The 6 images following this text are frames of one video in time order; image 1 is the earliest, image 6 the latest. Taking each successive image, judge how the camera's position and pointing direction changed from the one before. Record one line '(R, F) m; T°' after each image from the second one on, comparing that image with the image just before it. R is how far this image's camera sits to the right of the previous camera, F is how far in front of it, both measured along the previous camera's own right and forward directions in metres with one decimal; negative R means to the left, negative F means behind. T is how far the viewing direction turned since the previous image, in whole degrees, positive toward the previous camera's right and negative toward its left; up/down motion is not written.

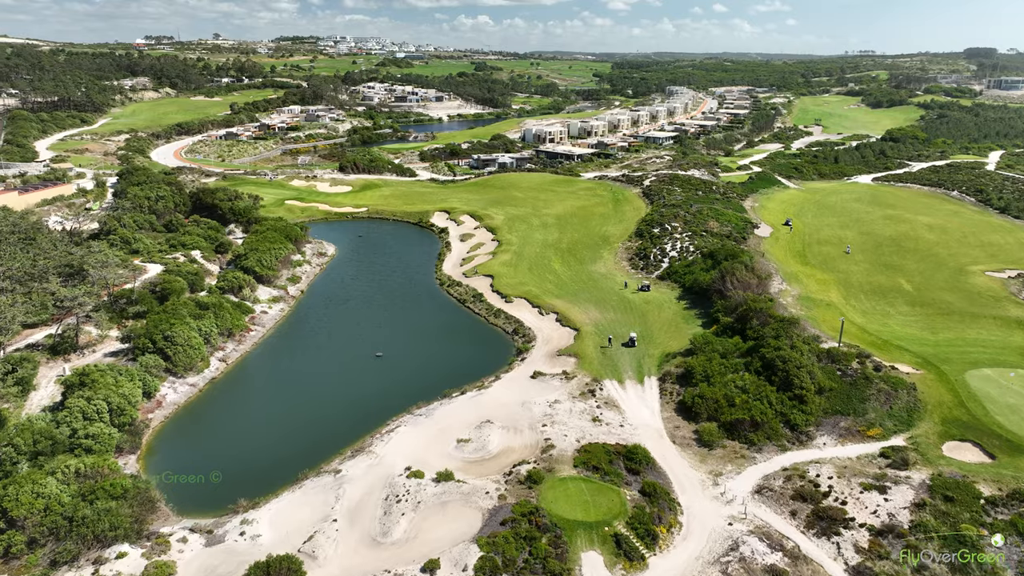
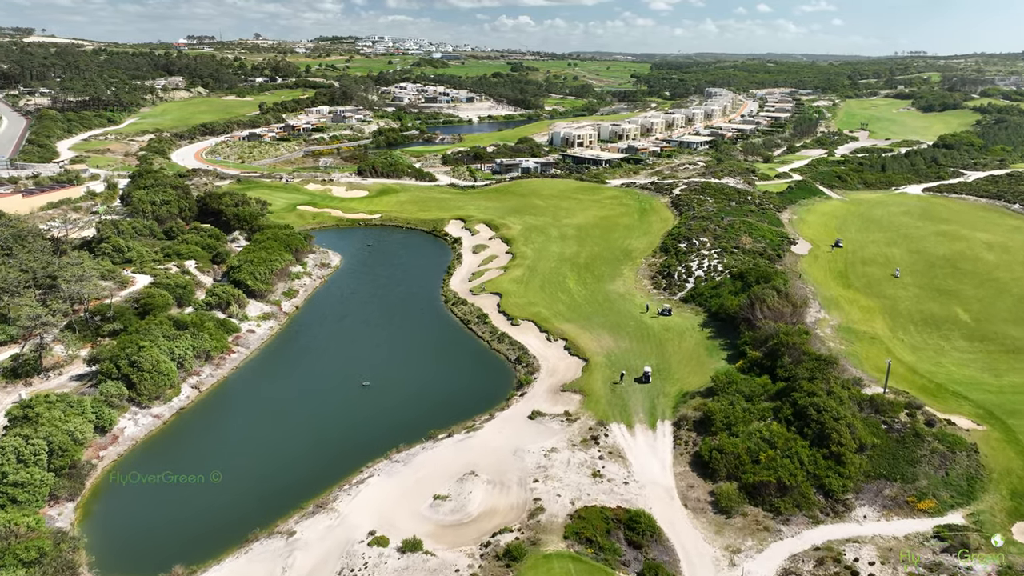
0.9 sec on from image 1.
(+2.2, +5.0) m; -3°
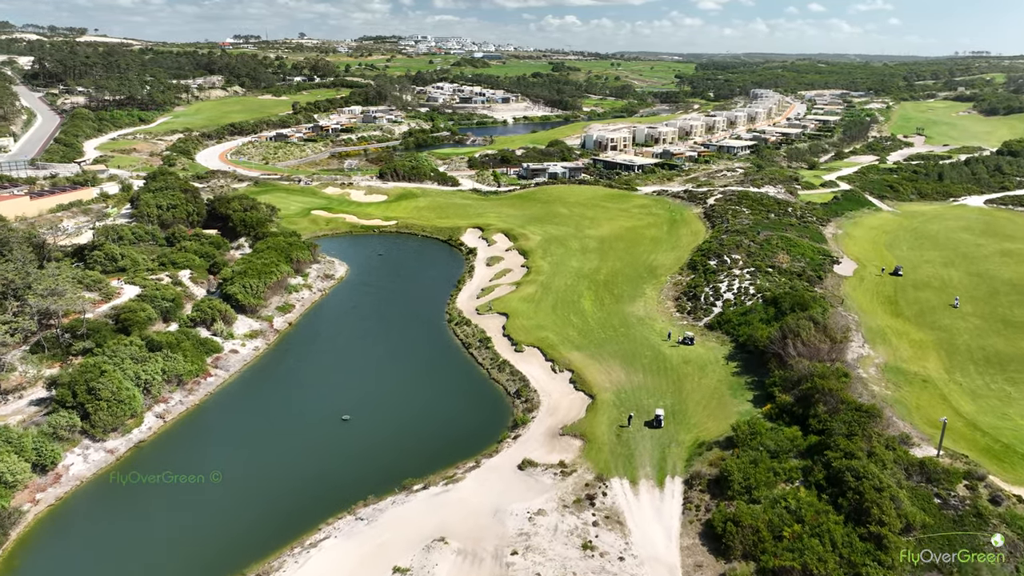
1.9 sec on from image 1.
(+2.5, +5.0) m; -3°
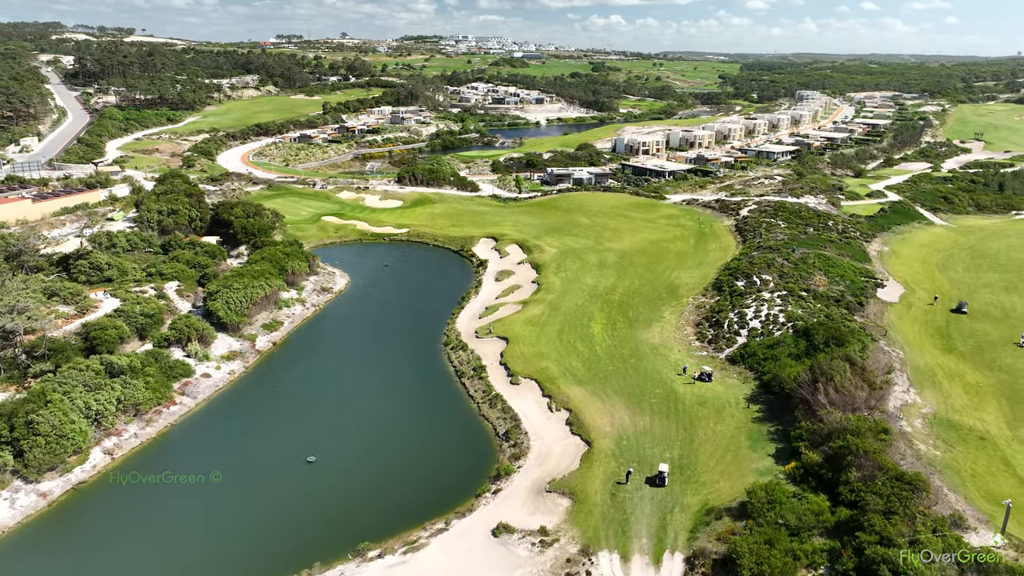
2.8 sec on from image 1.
(+2.6, +5.0) m; -3°
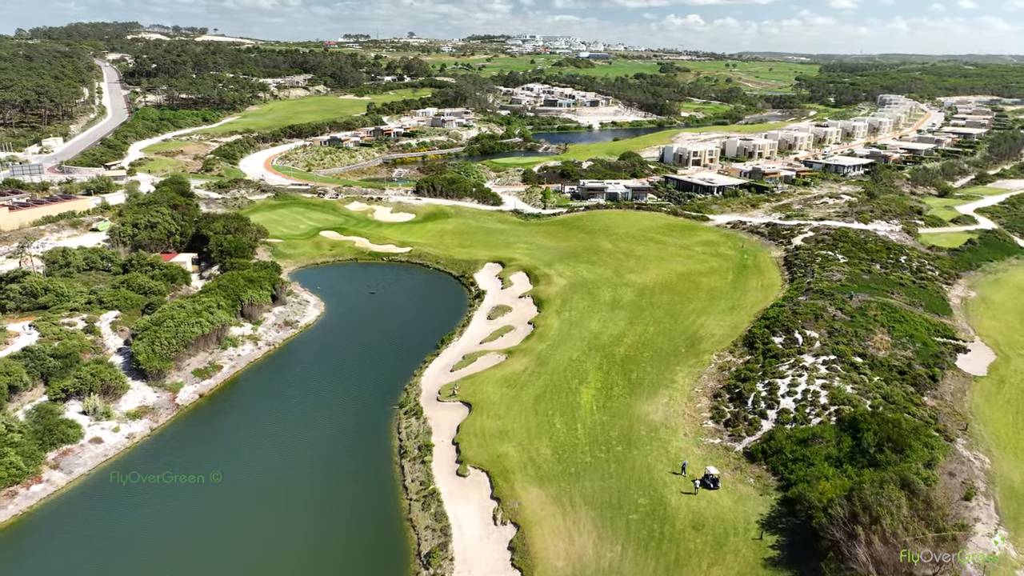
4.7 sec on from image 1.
(+5.5, +10.0) m; -5°
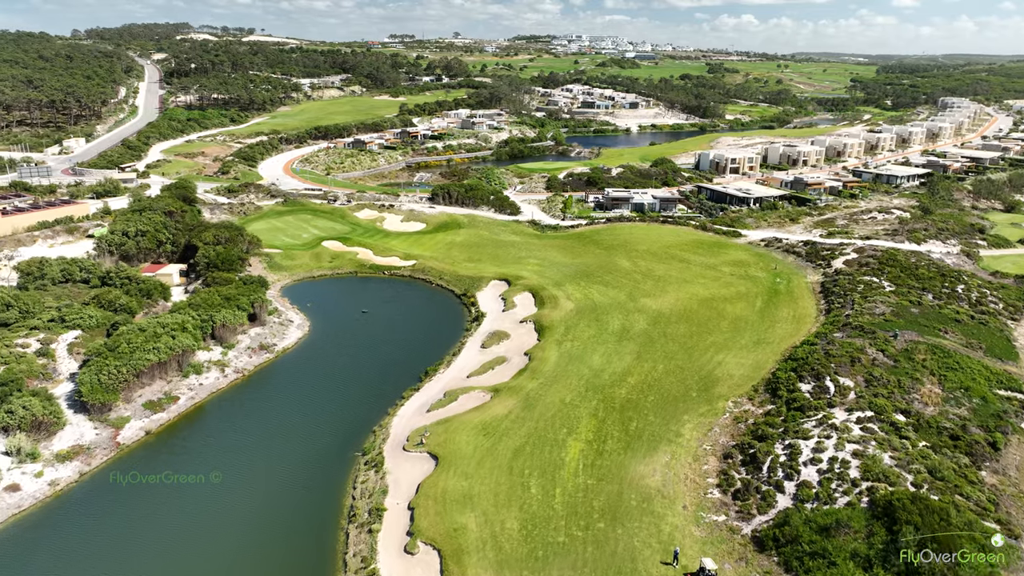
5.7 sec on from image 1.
(+3.3, +5.6) m; -4°
